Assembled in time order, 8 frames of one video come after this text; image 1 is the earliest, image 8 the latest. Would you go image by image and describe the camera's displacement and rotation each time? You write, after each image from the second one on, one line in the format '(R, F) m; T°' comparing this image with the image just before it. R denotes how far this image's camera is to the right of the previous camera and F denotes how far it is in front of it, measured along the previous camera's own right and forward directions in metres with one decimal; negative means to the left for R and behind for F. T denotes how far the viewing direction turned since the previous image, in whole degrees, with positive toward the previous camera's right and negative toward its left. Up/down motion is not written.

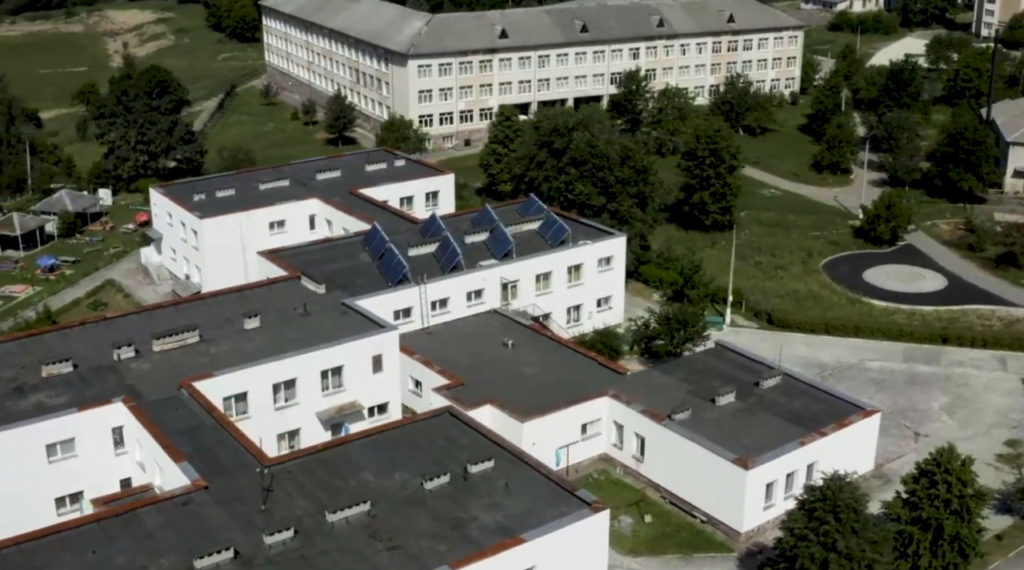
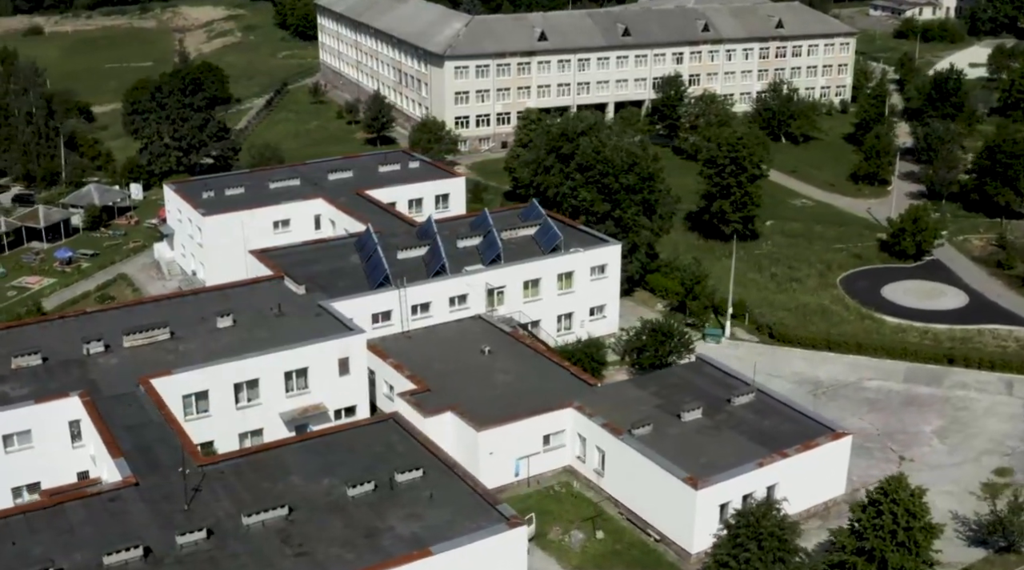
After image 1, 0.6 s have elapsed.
(+4.2, +0.6) m; -4°
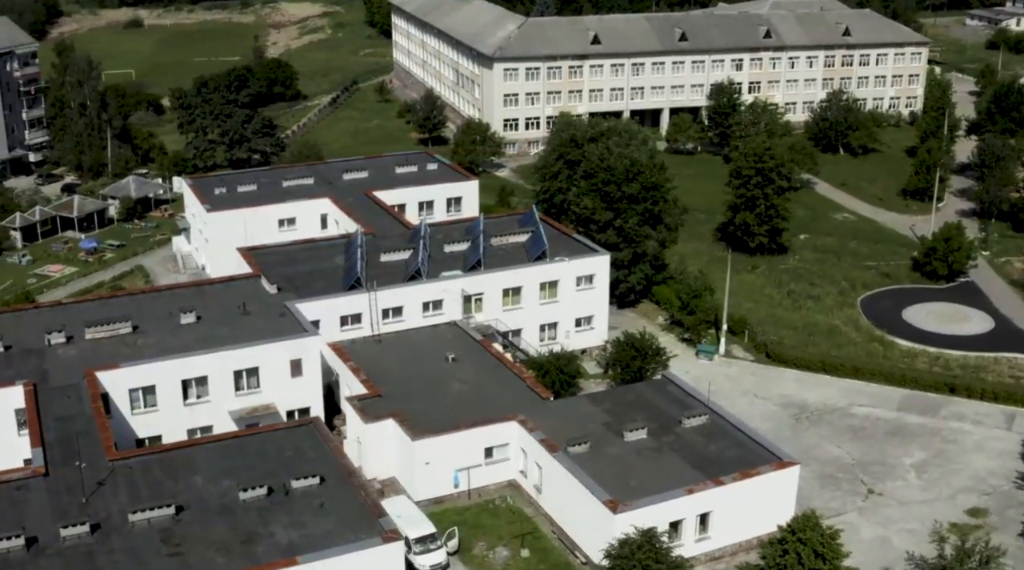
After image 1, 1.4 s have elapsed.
(+5.8, +0.9) m; -6°
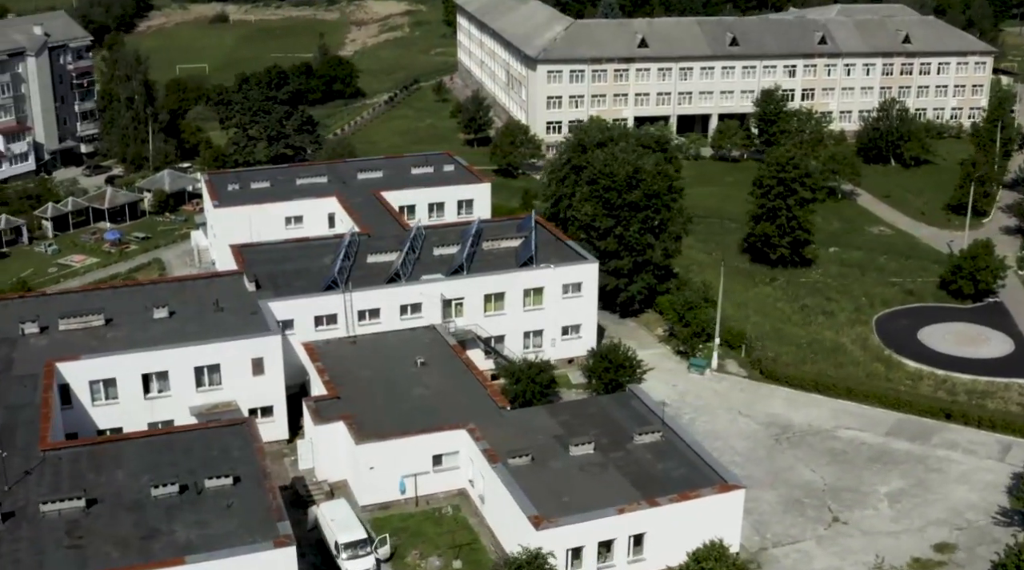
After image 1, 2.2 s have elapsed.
(+5.0, +0.8) m; -5°
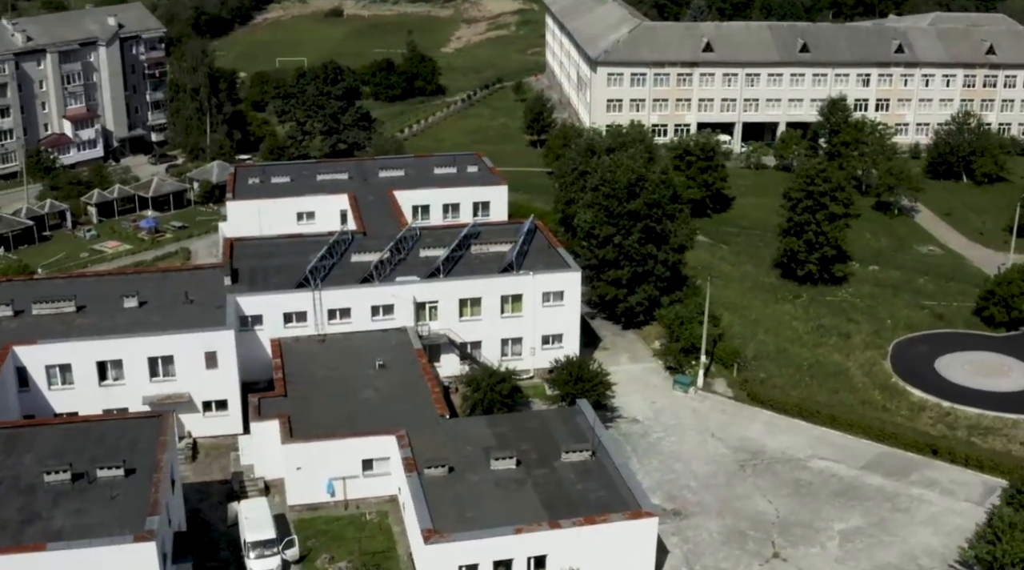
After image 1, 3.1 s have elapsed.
(+6.7, +1.2) m; -7°
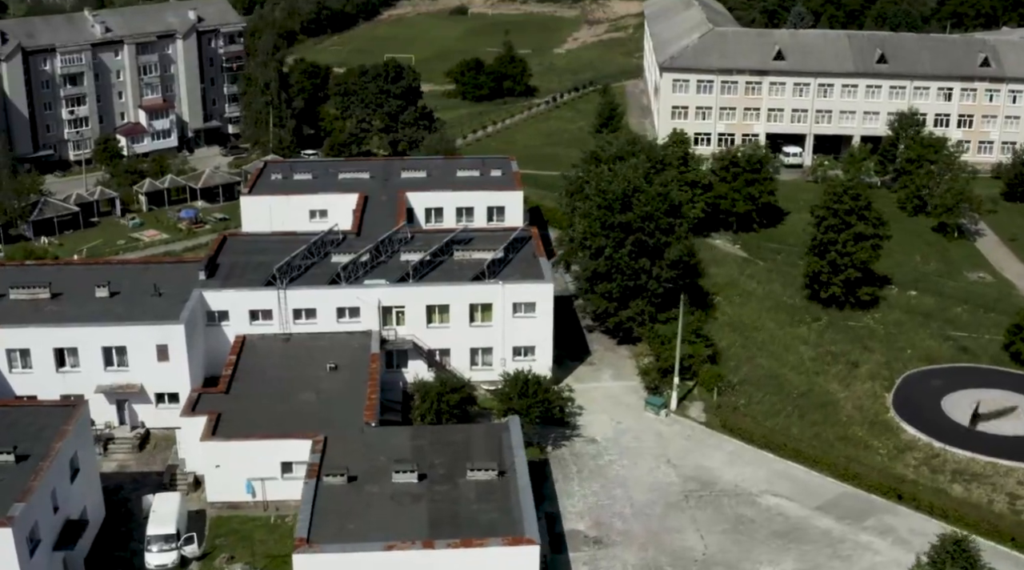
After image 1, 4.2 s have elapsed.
(+7.6, +1.5) m; -8°
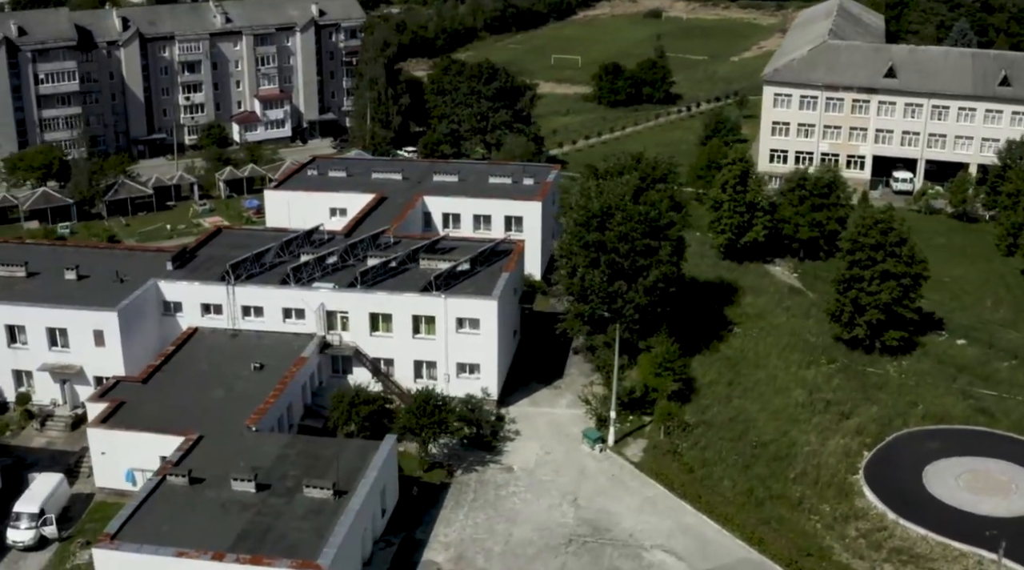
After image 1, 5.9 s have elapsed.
(+11.8, +3.0) m; -12°
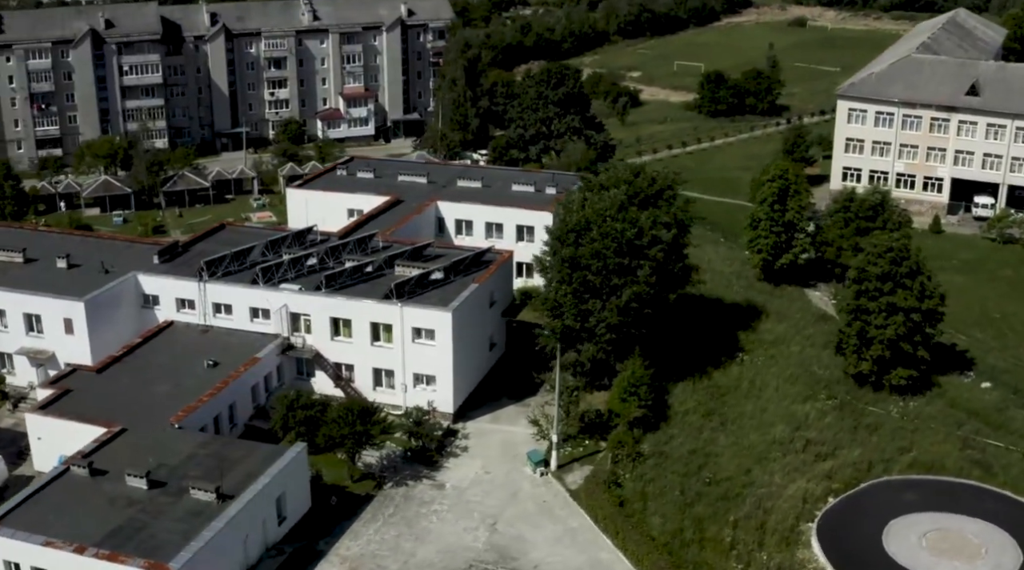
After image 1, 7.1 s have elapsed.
(+8.4, +1.9) m; -9°
